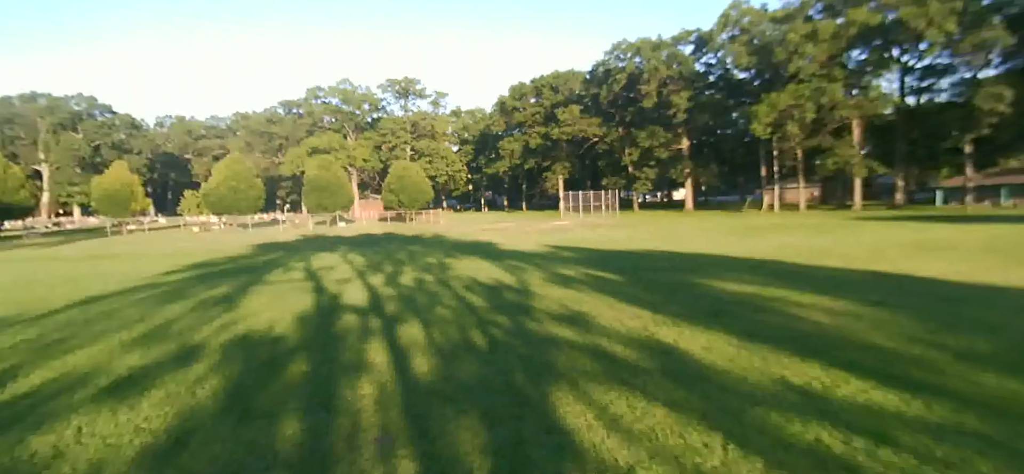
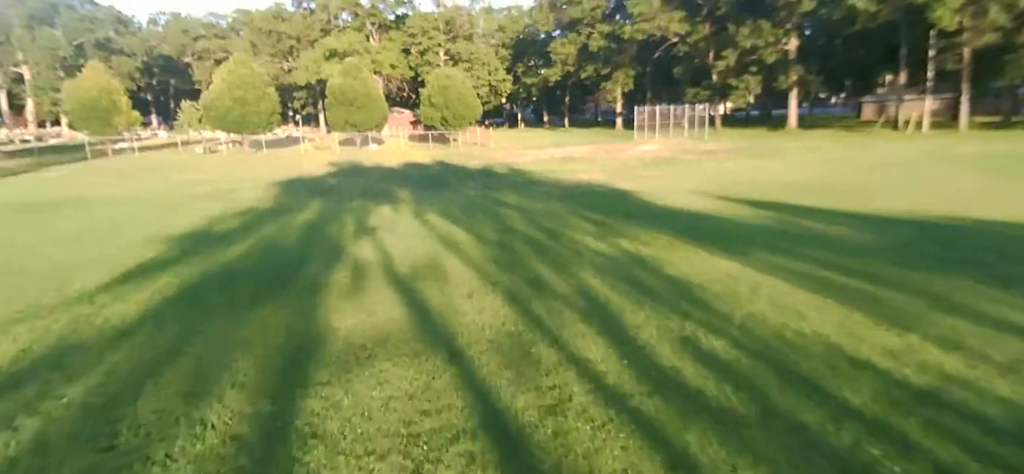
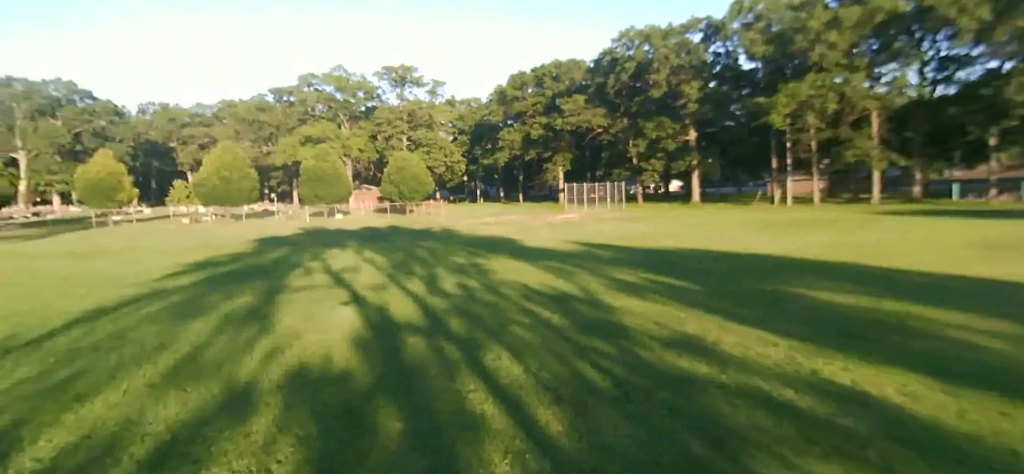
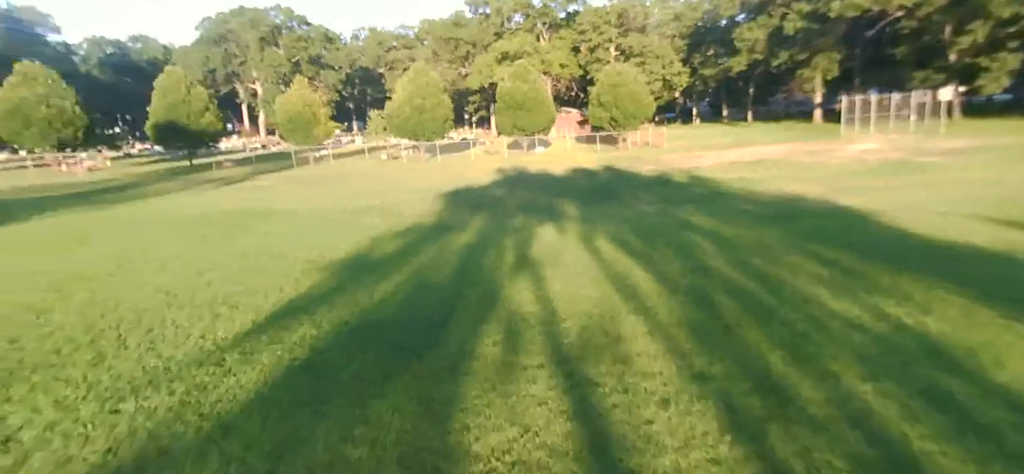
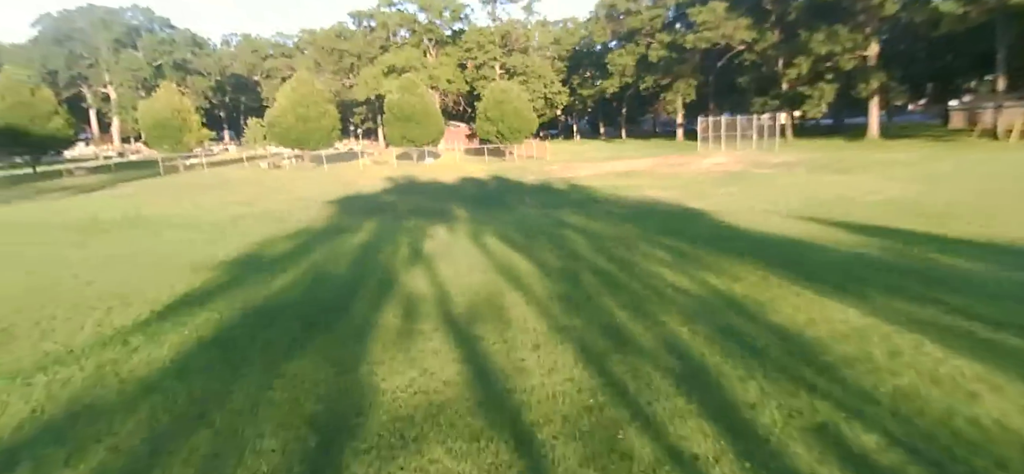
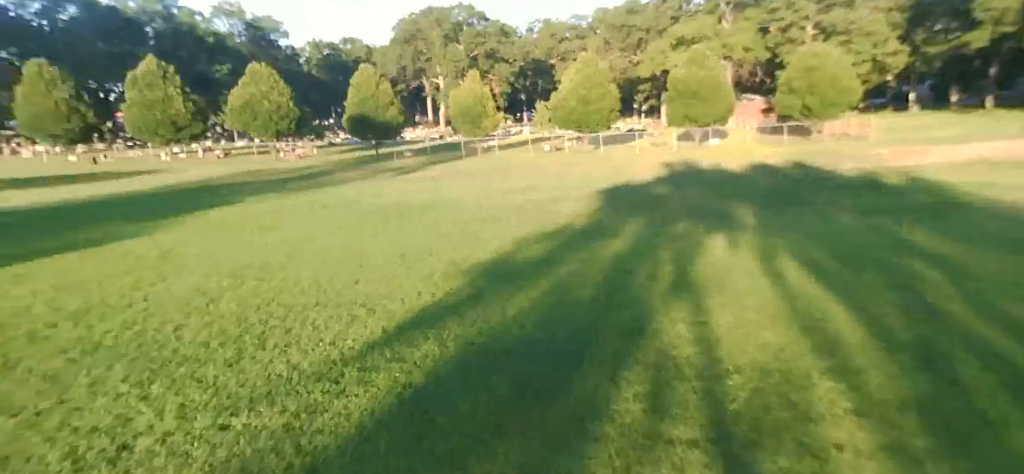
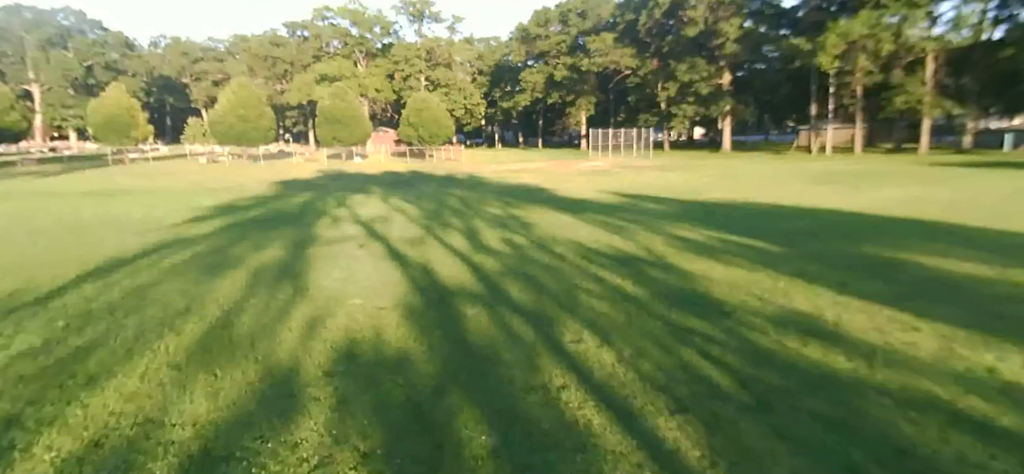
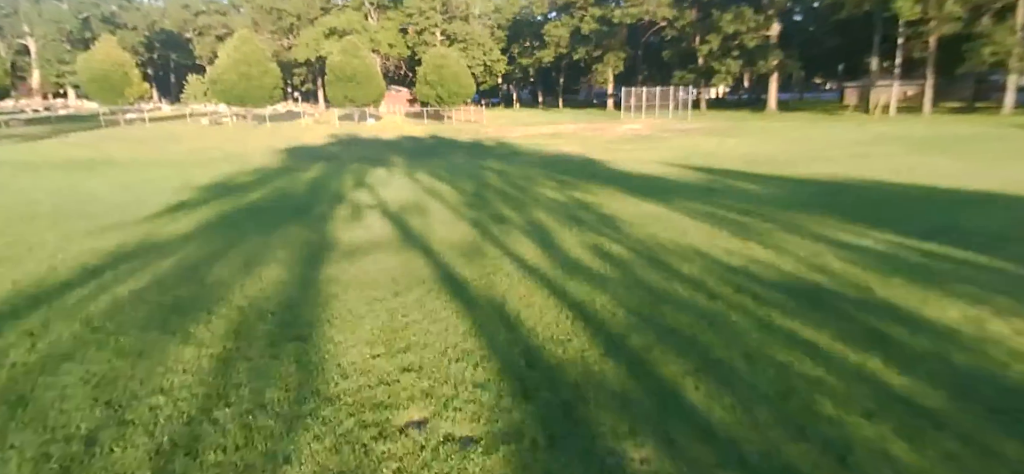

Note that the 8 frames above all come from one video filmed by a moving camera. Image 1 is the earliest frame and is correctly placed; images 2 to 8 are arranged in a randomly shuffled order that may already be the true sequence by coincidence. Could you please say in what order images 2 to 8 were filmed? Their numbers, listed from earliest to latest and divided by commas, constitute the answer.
3, 7, 8, 2, 5, 4, 6
